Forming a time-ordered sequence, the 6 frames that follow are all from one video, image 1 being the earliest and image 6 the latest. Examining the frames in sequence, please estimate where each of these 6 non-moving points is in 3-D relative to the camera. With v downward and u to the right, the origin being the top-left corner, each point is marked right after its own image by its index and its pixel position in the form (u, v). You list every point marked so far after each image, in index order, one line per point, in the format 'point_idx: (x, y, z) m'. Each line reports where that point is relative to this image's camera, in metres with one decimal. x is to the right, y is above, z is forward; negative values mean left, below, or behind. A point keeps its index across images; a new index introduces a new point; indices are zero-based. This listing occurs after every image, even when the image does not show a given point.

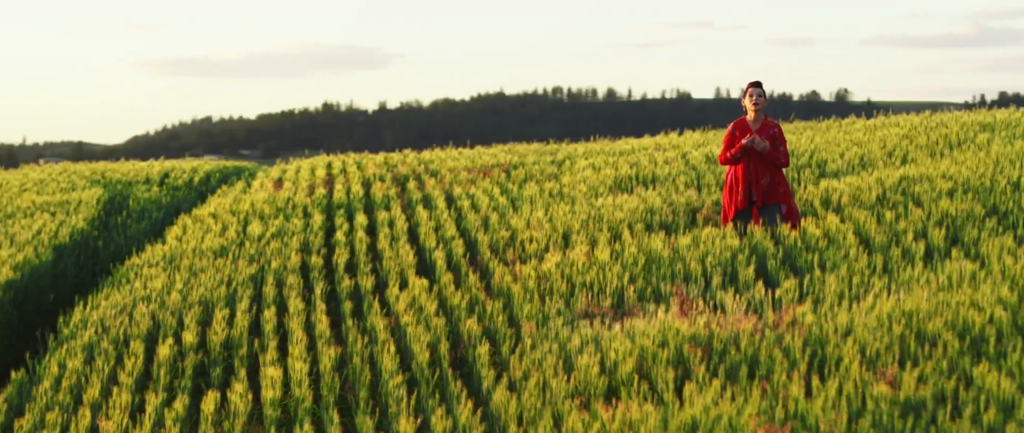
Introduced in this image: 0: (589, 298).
0: (+0.9, -0.8, +14.5) m
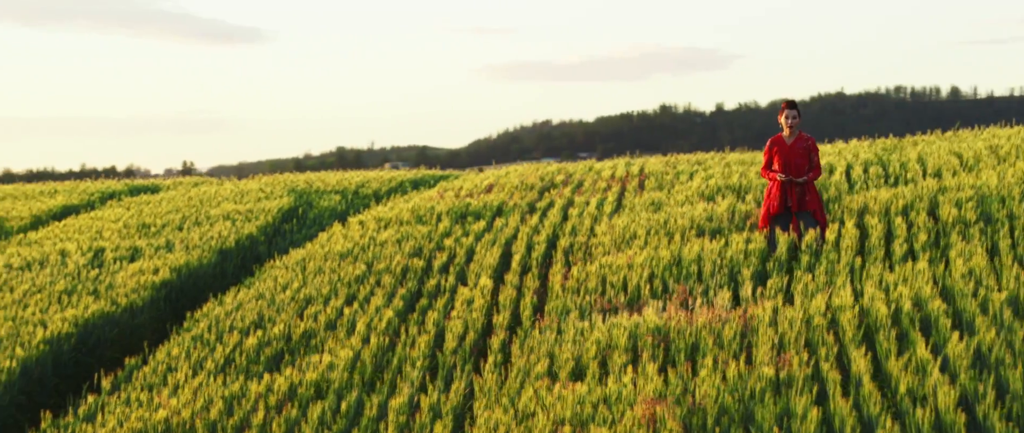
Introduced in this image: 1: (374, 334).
0: (+1.1, -0.9, +15.8) m
1: (-1.8, -1.5, +17.3) m
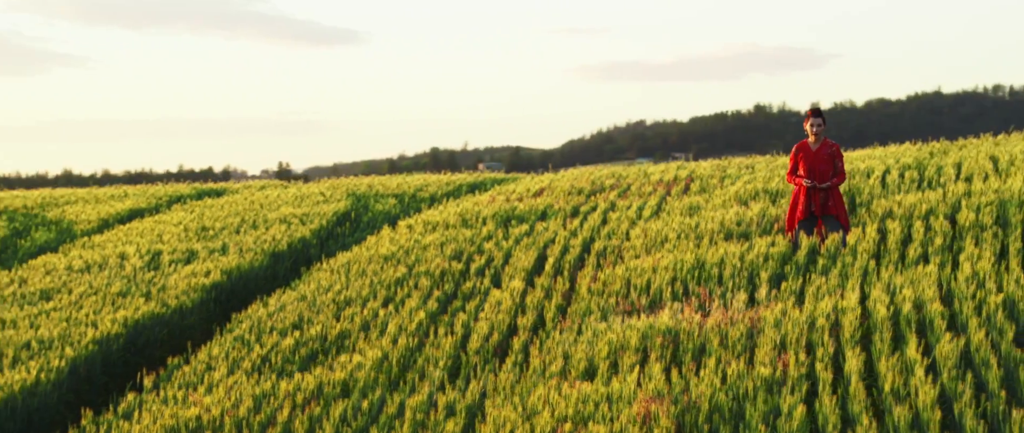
0: (+1.4, -0.9, +16.1) m
1: (-1.4, -1.6, +17.8) m
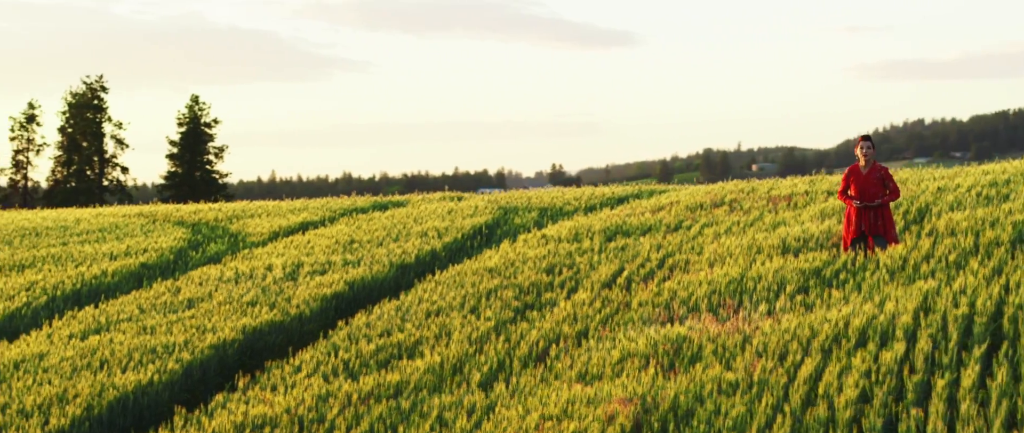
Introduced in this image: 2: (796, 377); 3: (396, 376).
0: (+2.0, -1.1, +17.0) m
1: (-0.6, -1.8, +19.0) m
2: (+2.3, -1.3, +10.8) m
3: (-1.5, -2.0, +16.7) m
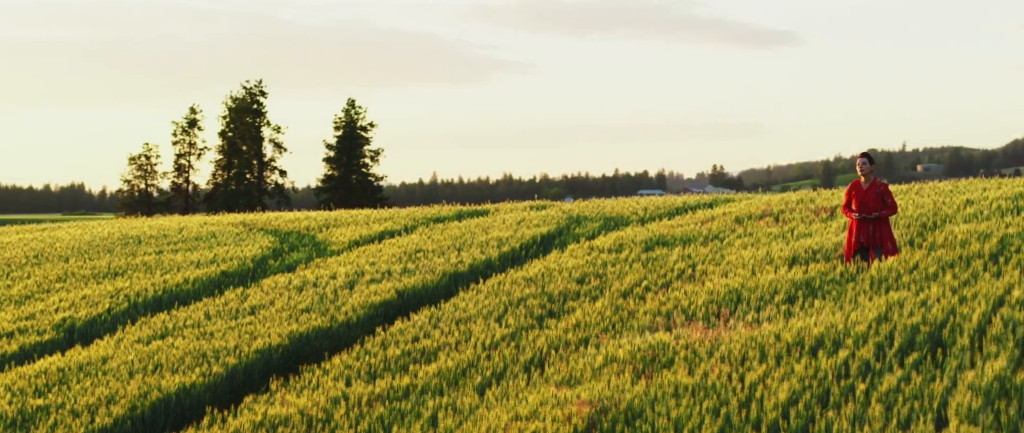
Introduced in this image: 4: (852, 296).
0: (+2.1, -1.3, +17.7) m
1: (-0.4, -1.9, +19.8) m
2: (+2.0, -1.4, +11.5) m
3: (-1.4, -2.1, +17.5) m
4: (+3.7, -0.9, +15.2) m
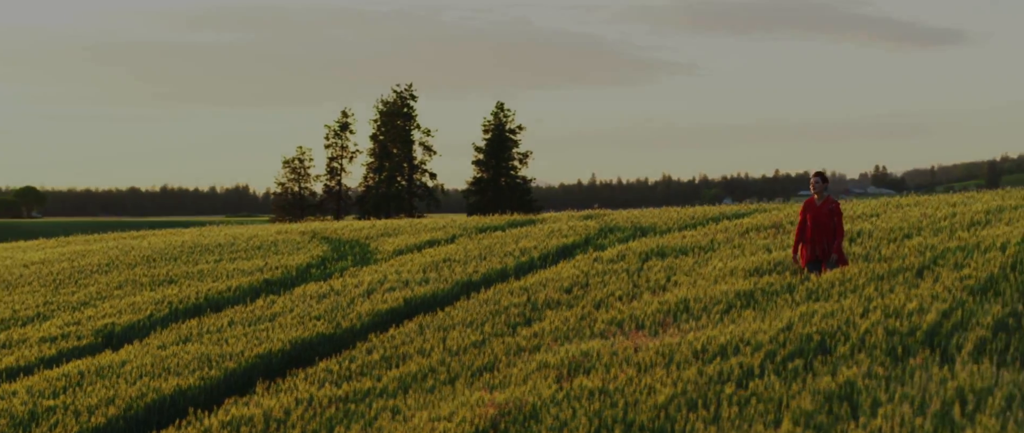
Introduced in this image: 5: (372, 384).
0: (+1.5, -1.5, +18.4) m
1: (-1.0, -2.1, +20.6) m
2: (+1.2, -1.5, +12.2) m
3: (-2.0, -2.3, +18.4) m
4: (+3.1, -1.1, +15.9) m
5: (-1.8, -2.2, +18.6) m
